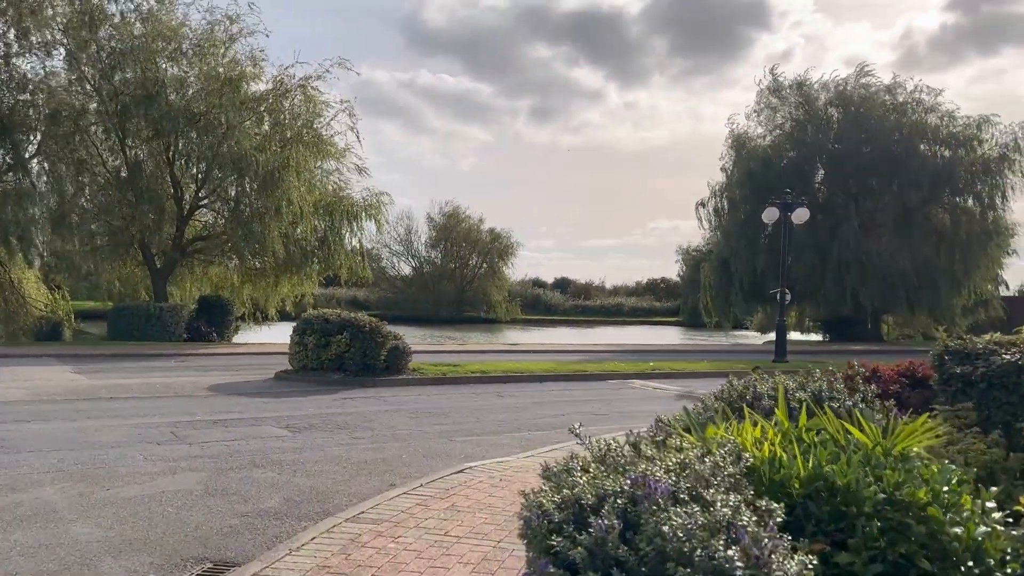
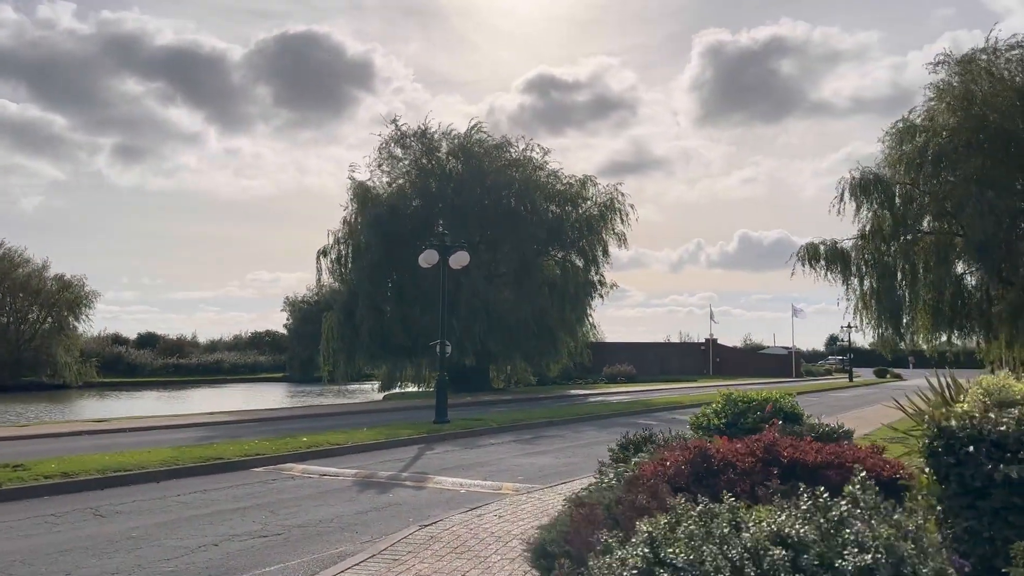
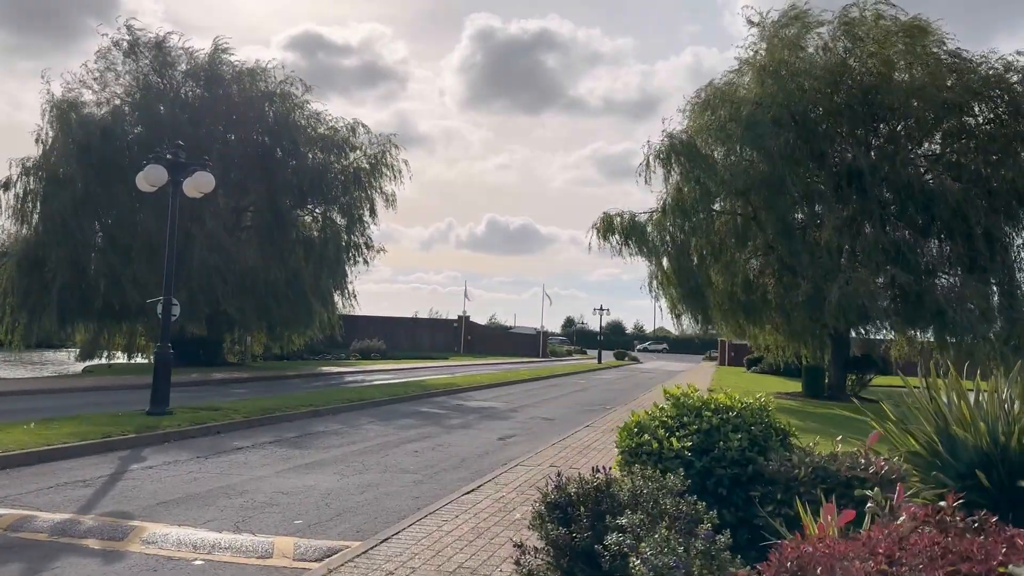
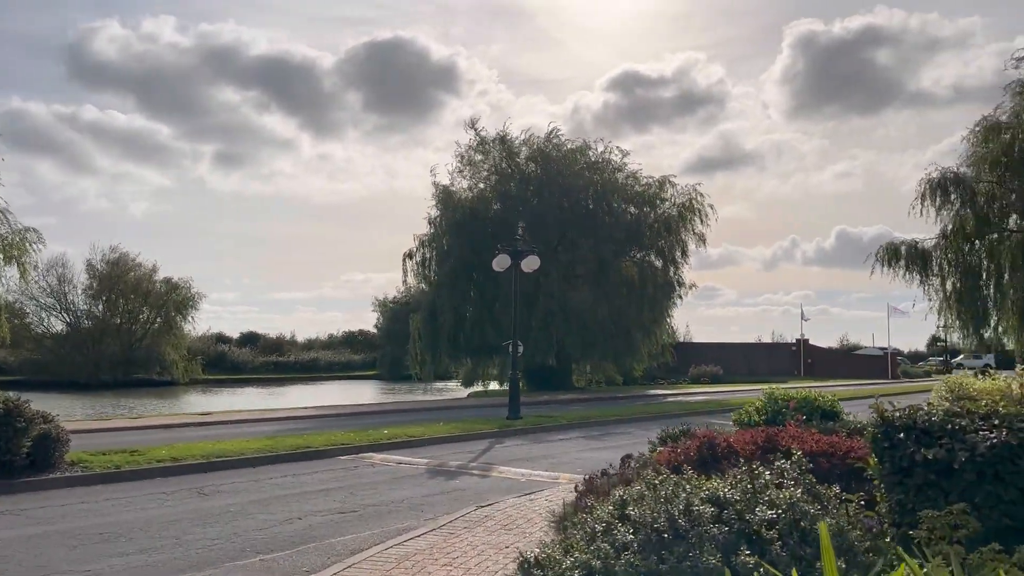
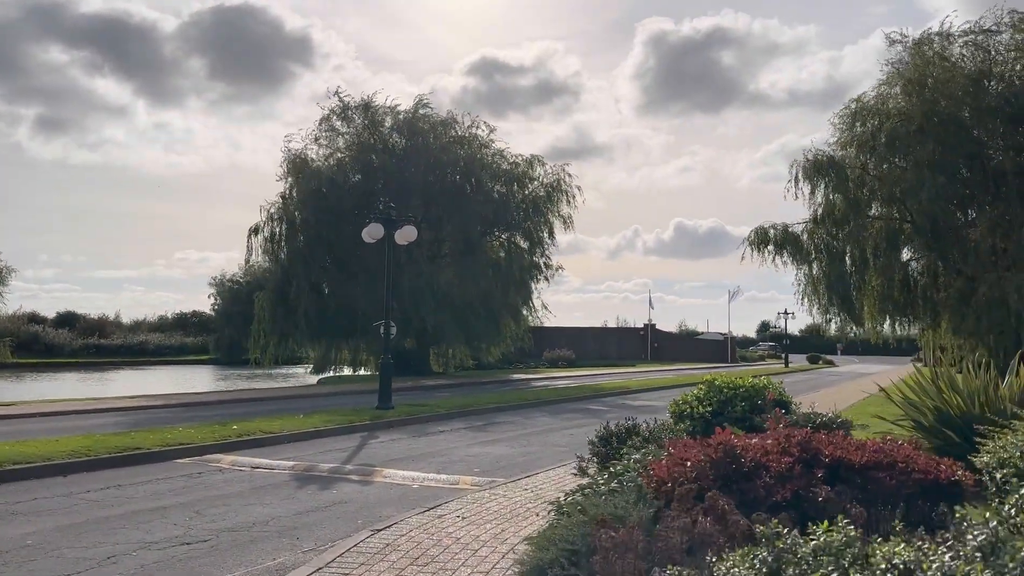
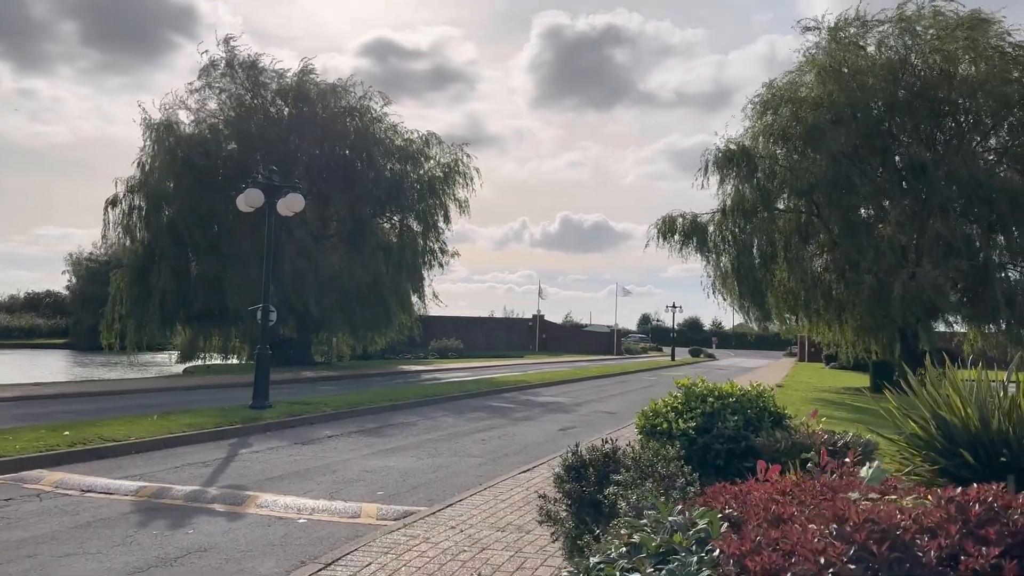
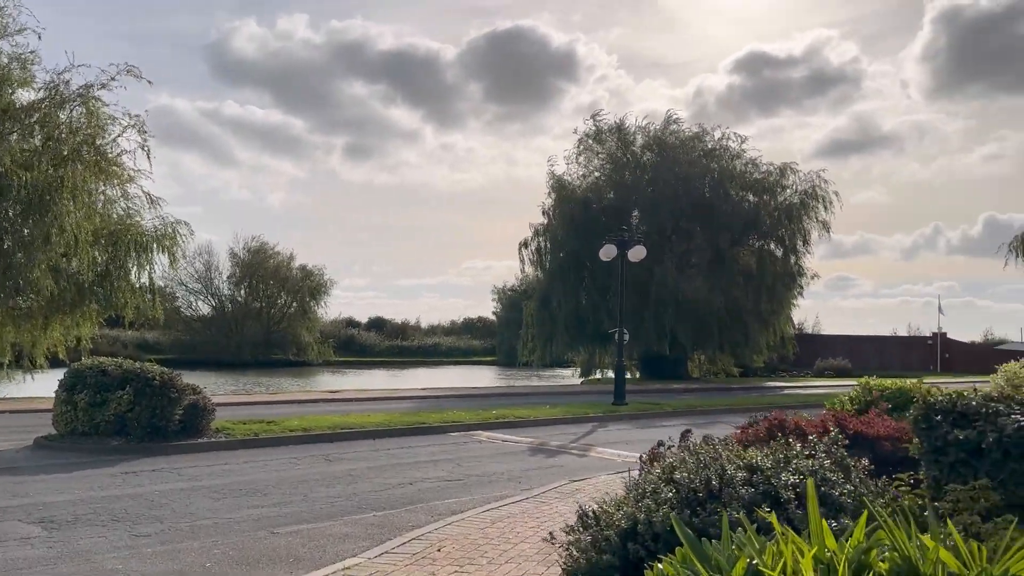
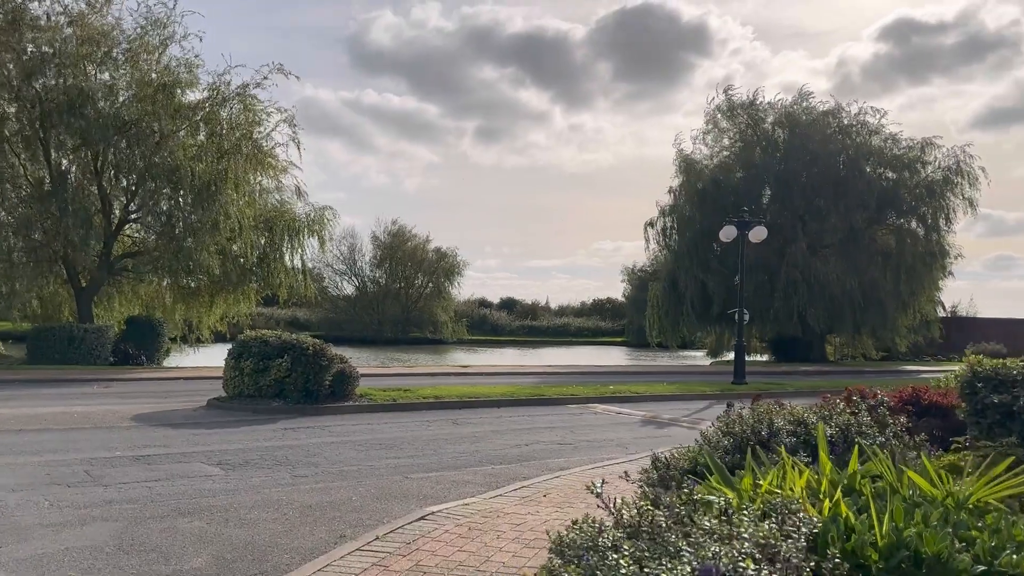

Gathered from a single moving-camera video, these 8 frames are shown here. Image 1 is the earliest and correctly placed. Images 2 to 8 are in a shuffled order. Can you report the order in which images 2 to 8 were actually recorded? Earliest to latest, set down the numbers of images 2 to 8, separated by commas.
8, 7, 4, 2, 5, 6, 3
